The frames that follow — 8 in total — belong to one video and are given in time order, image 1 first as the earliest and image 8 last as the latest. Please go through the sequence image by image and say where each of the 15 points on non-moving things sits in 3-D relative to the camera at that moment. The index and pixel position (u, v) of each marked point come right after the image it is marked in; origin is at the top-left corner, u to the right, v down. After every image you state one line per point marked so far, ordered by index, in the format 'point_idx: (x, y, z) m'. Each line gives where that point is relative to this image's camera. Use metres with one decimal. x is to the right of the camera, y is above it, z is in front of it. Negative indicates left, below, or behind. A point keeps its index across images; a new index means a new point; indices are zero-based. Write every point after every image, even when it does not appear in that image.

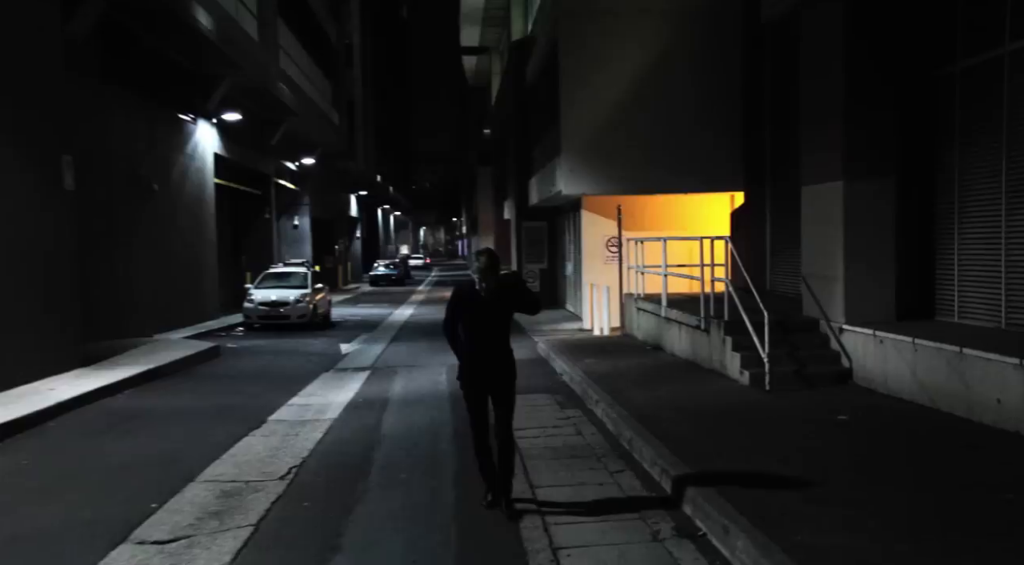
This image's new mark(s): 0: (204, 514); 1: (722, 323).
0: (-2.5, -1.8, +6.5) m
1: (+2.9, -0.6, +11.1) m
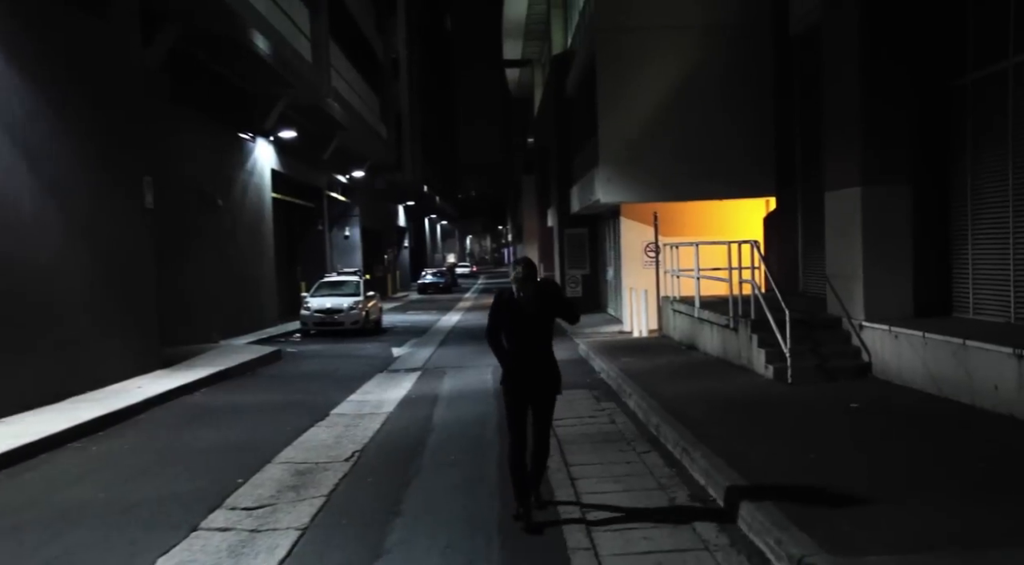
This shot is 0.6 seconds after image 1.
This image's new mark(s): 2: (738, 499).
0: (-2.2, -1.9, +7.6) m
1: (+3.5, -0.6, +11.8) m
2: (+1.7, -1.6, +6.0) m
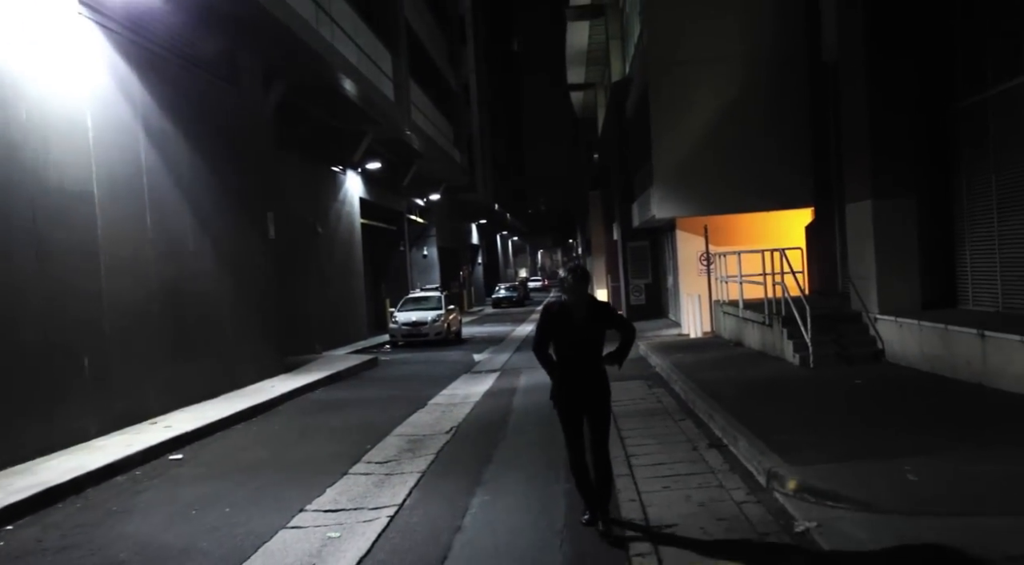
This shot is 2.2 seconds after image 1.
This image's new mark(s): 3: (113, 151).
0: (-1.4, -2.0, +9.9) m
1: (+4.6, -0.6, +13.7) m
2: (+2.3, -1.6, +8.0) m
3: (-5.2, +1.7, +10.2) m
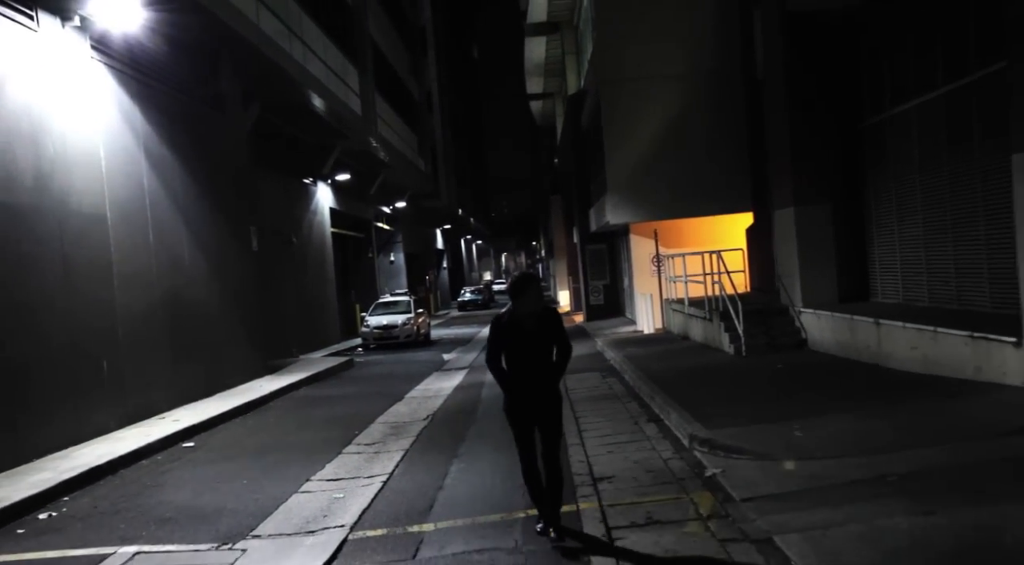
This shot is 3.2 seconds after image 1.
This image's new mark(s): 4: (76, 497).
0: (-1.8, -2.1, +11.4) m
1: (+4.0, -0.6, +15.4) m
2: (+1.9, -1.6, +9.6) m
3: (-5.7, +1.5, +11.5) m
4: (-4.4, -2.2, +8.1) m
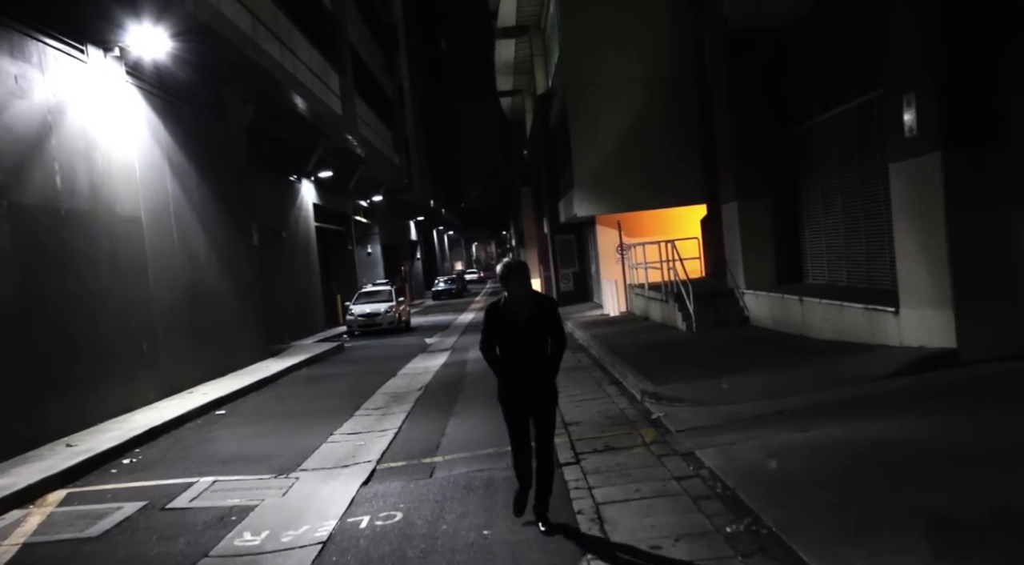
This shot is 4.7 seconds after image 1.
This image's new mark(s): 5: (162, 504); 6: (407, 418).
0: (-2.1, -1.9, +13.3) m
1: (+3.5, -0.3, +17.5) m
2: (+1.7, -1.4, +11.6) m
3: (-6.0, +1.6, +13.2) m
4: (-4.5, -2.1, +9.9) m
5: (-3.3, -2.1, +7.4) m
6: (-1.5, -1.9, +11.3) m
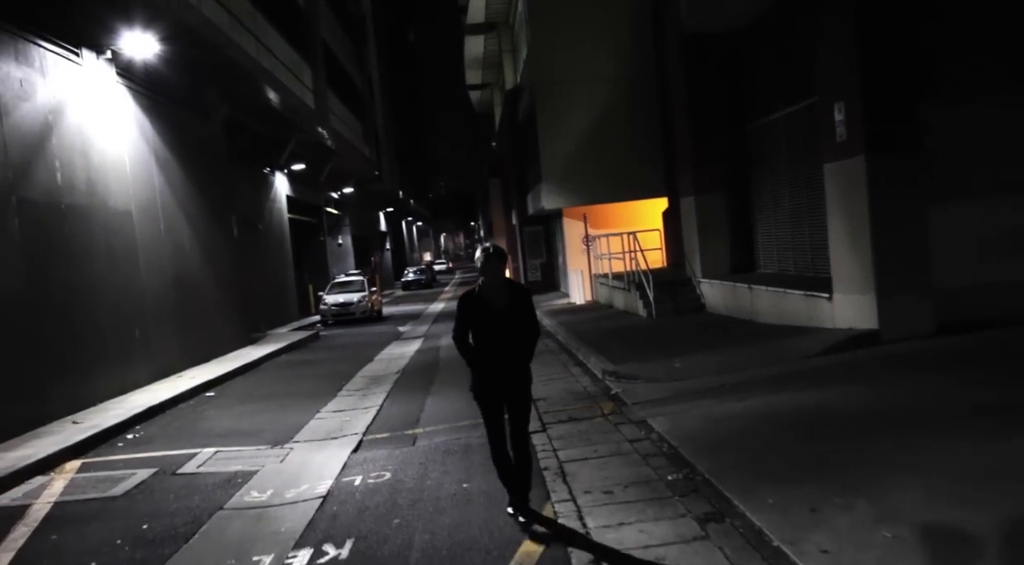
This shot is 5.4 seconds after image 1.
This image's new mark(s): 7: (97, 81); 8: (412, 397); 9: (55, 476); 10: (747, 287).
0: (-2.6, -1.8, +14.1) m
1: (+2.9, -0.1, +18.5) m
2: (+1.3, -1.2, +12.7) m
3: (-6.5, +1.8, +13.9) m
4: (-4.9, -1.9, +10.7) m
5: (-3.5, -1.9, +8.3) m
6: (-1.9, -1.8, +12.2) m
7: (-6.5, +3.2, +12.5) m
8: (-1.5, -1.7, +12.0) m
9: (-4.6, -2.0, +8.1) m
10: (+4.3, -0.1, +14.5) m
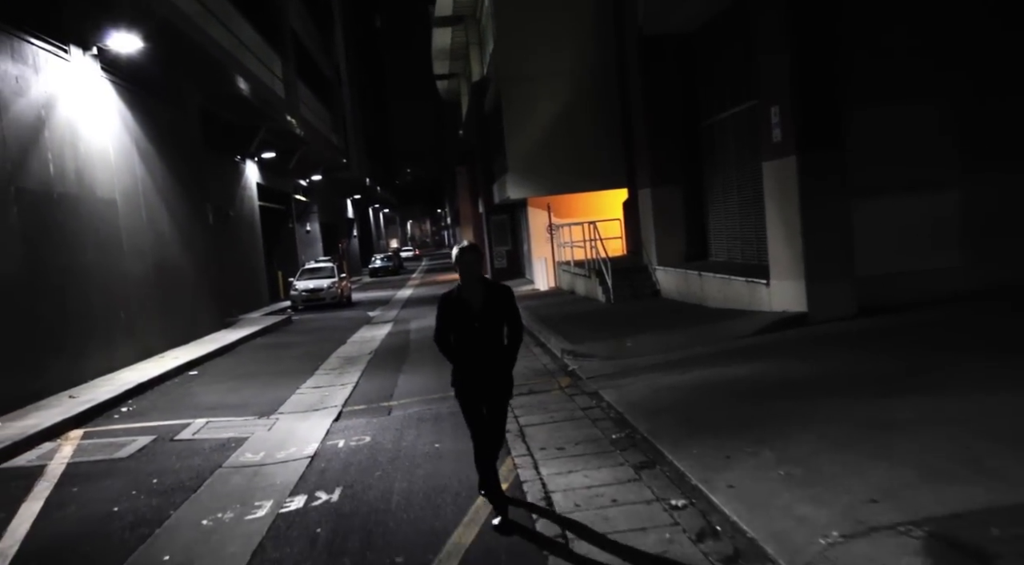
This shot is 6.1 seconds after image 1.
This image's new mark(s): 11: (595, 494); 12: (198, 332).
0: (-3.2, -1.5, +15.0) m
1: (+2.0, +0.3, +19.6) m
2: (+0.7, -1.0, +13.7) m
3: (-7.1, +2.1, +14.5) m
4: (-5.4, -1.7, +11.5) m
5: (-3.9, -1.8, +9.1) m
6: (-2.5, -1.5, +13.1) m
7: (-7.1, +3.4, +13.2) m
8: (-2.1, -1.5, +12.9) m
9: (-5.0, -1.8, +8.9) m
10: (+3.6, +0.2, +15.6) m
11: (+0.6, -1.6, +6.0) m
12: (-7.3, -1.2, +18.5) m
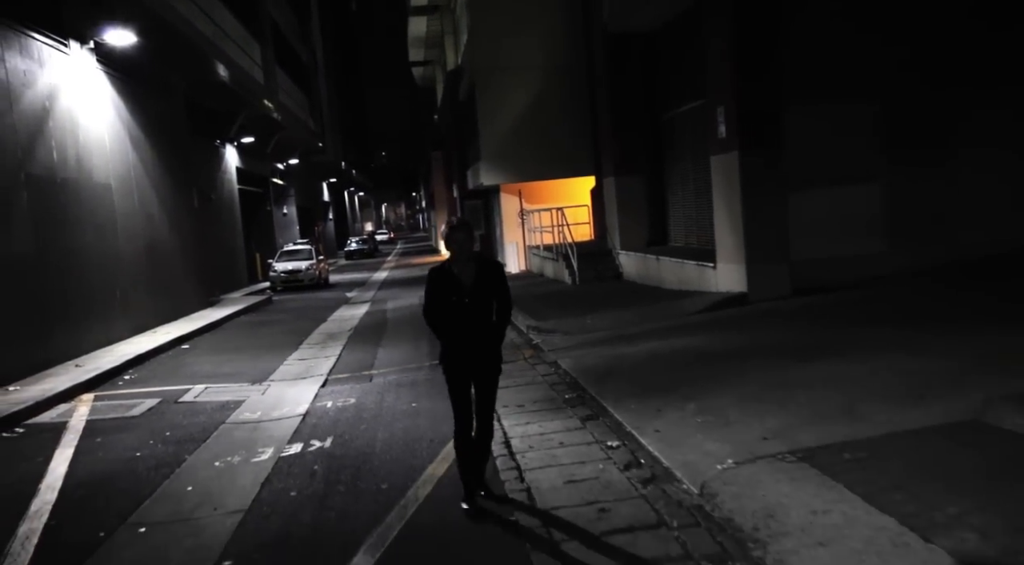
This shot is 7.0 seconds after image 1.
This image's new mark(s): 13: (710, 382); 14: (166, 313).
0: (-3.8, -1.1, +16.1) m
1: (+1.3, +0.7, +20.8) m
2: (+0.1, -0.6, +14.9) m
3: (-7.7, +2.5, +15.4) m
4: (-5.9, -1.4, +12.5) m
5: (-4.3, -1.5, +10.2) m
6: (-3.0, -1.2, +14.2) m
7: (-7.6, +3.8, +14.0) m
8: (-2.6, -1.2, +14.0) m
9: (-5.4, -1.5, +9.9) m
10: (+3.0, +0.5, +16.9) m
11: (+0.3, -1.4, +7.2) m
12: (-8.0, -0.7, +19.4) m
13: (+2.1, -1.0, +8.3) m
14: (-7.7, -0.7, +17.7) m
